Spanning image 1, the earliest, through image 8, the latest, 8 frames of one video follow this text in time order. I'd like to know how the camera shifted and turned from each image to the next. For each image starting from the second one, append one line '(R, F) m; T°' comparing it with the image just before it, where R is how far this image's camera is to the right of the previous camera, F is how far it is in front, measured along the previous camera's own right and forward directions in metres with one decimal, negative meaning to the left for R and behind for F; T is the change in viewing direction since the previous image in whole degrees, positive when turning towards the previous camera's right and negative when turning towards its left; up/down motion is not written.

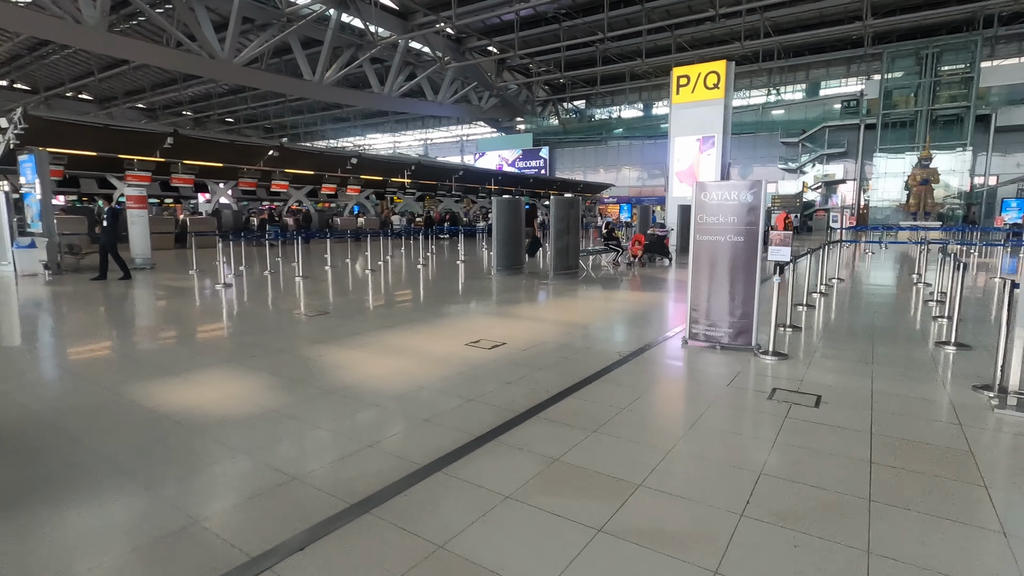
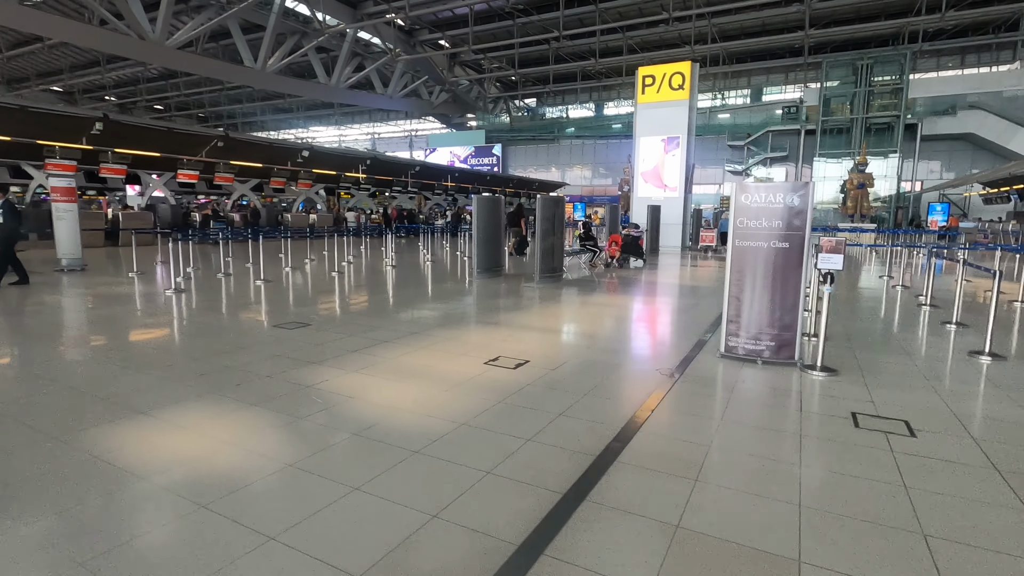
(-0.5, +0.5) m; +6°
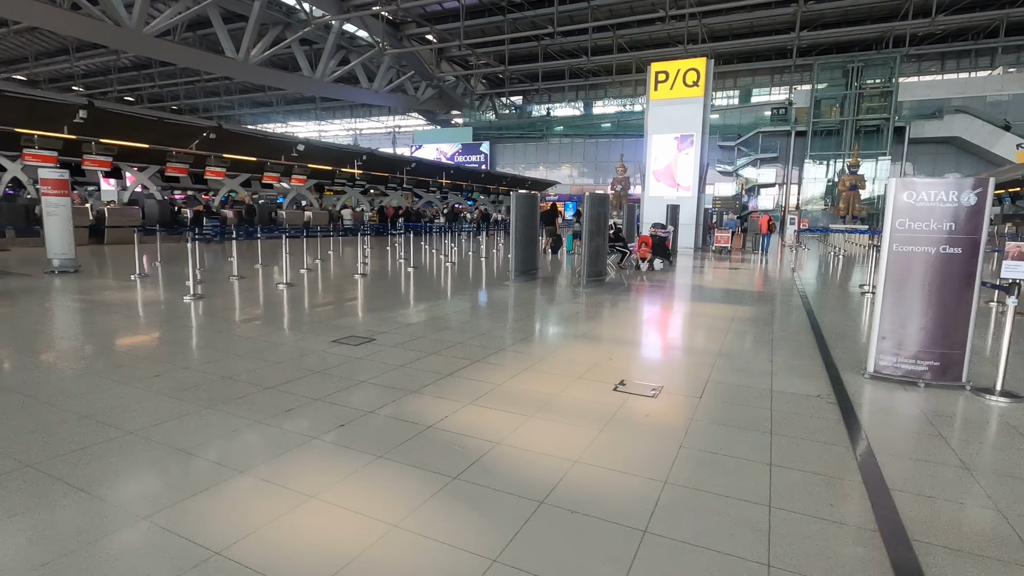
(-0.9, +0.6) m; +2°
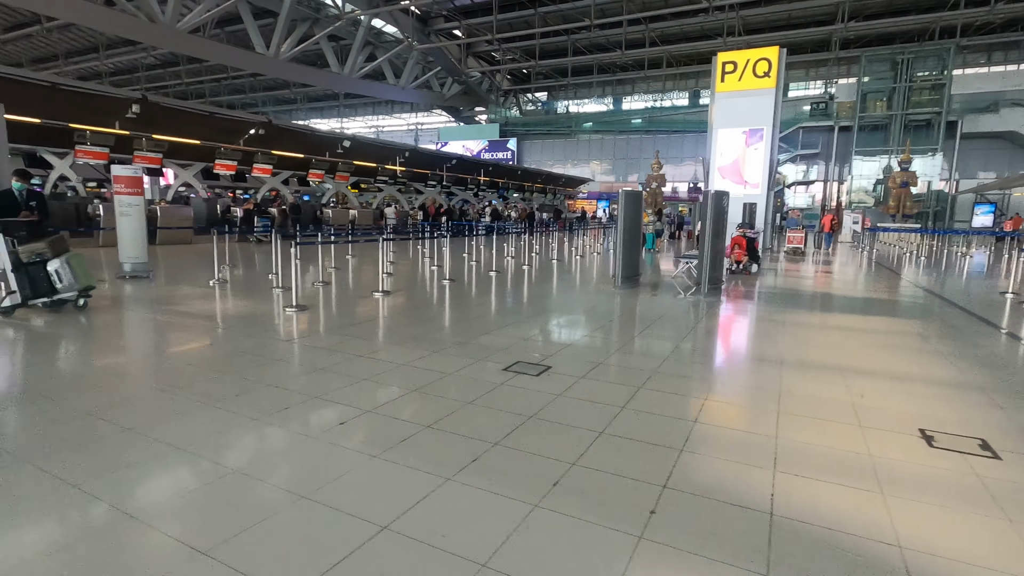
(-1.2, +0.7) m; -1°
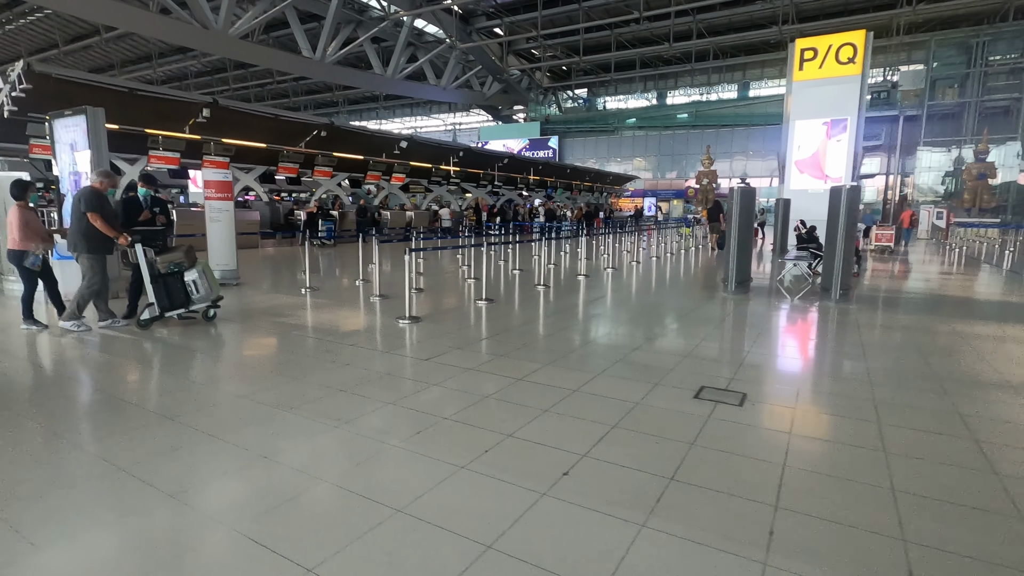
(-0.8, +0.4) m; -3°
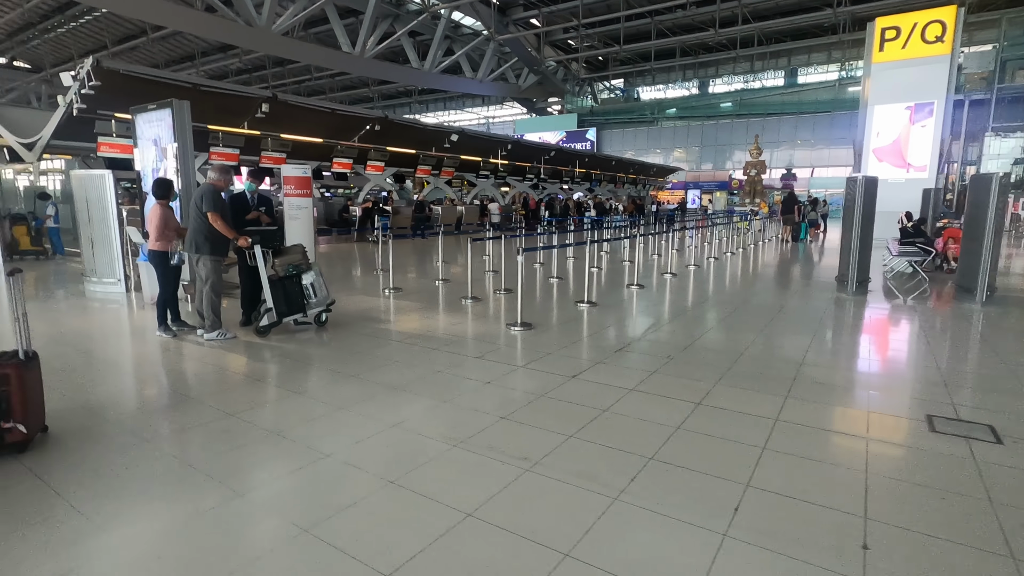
(-0.7, +0.4) m; -3°
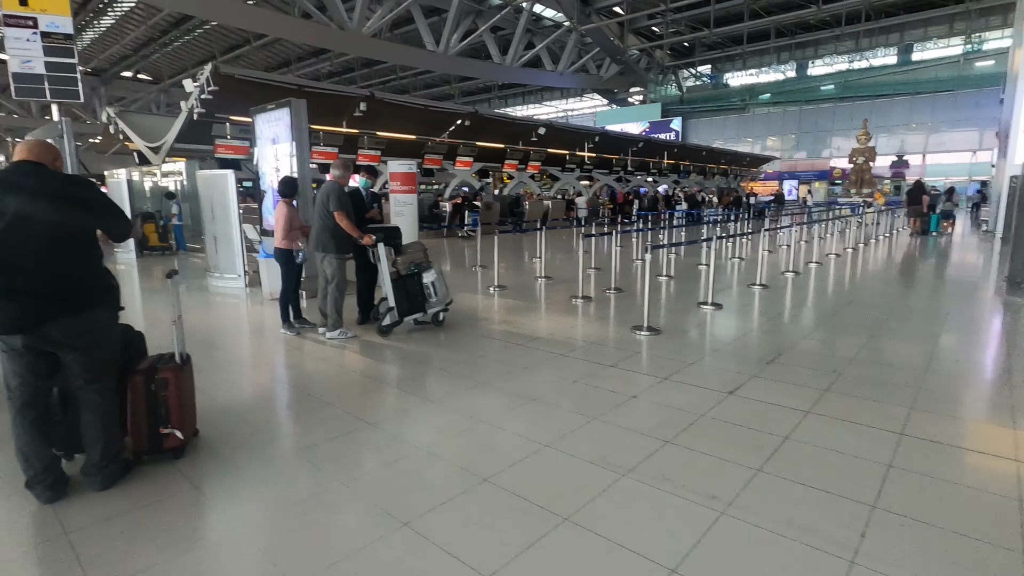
(-0.4, +0.2) m; -8°
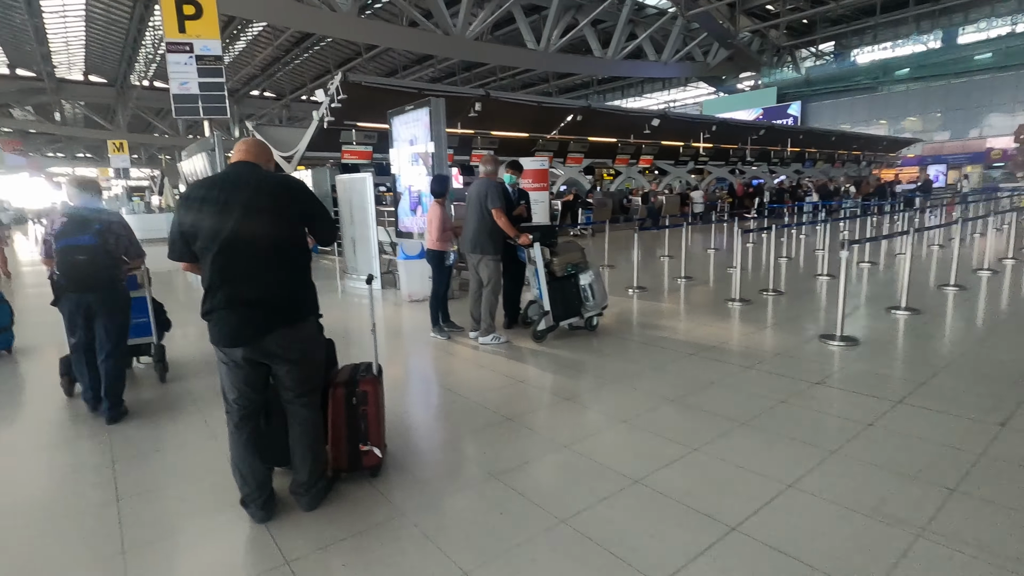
(-0.4, +0.2) m; -10°
